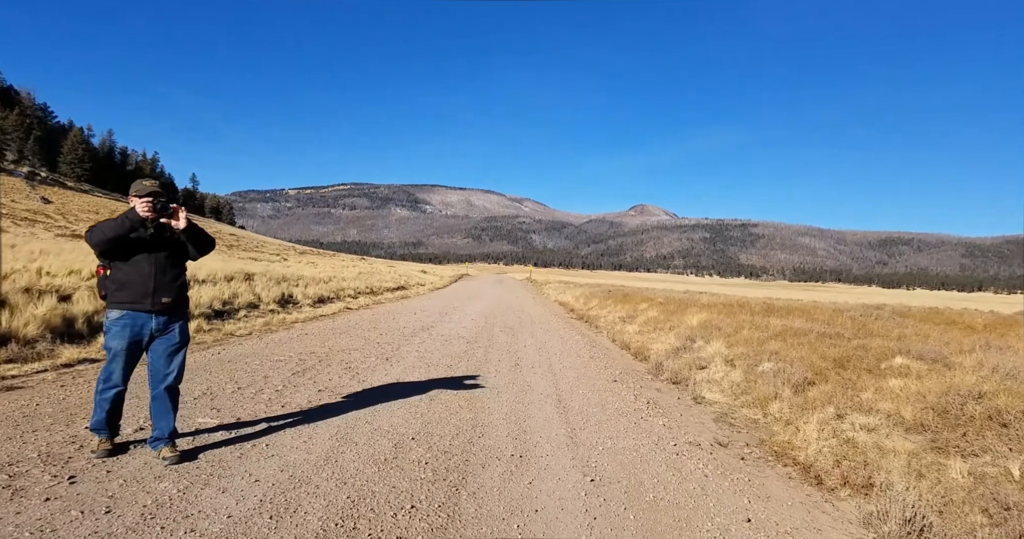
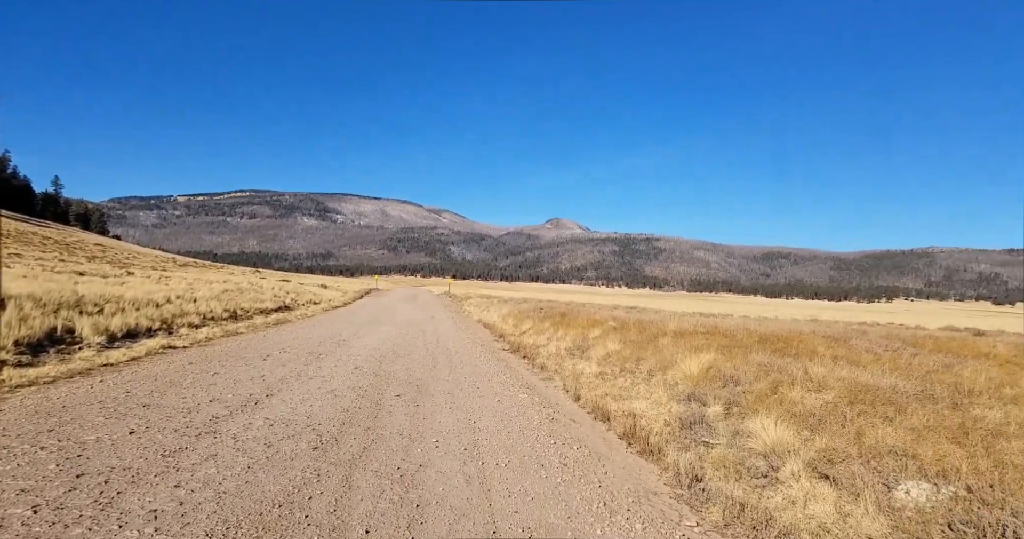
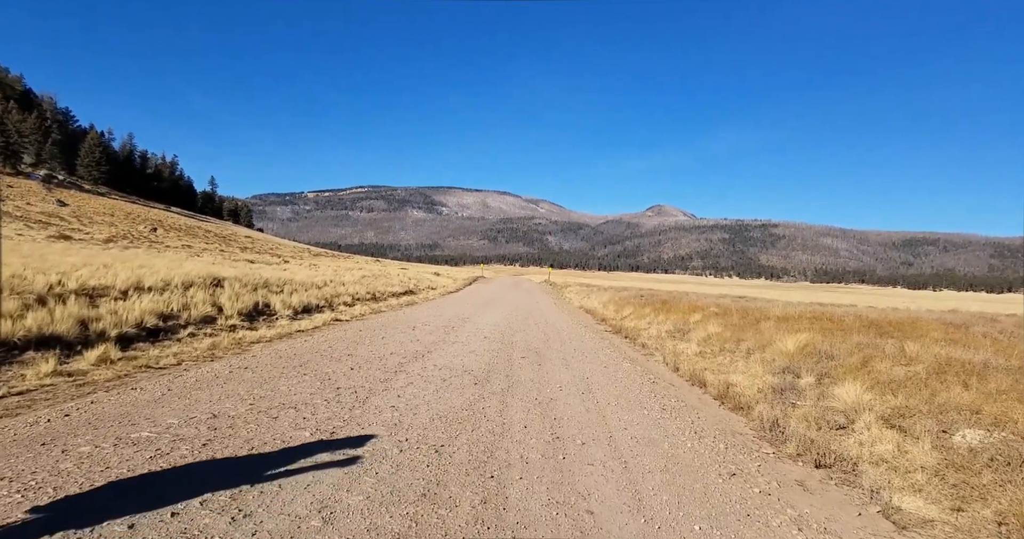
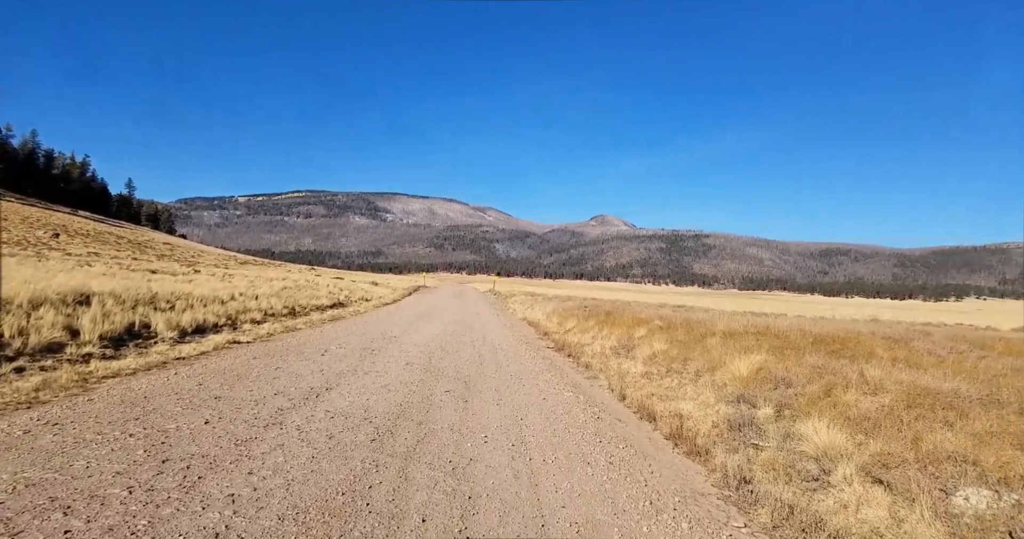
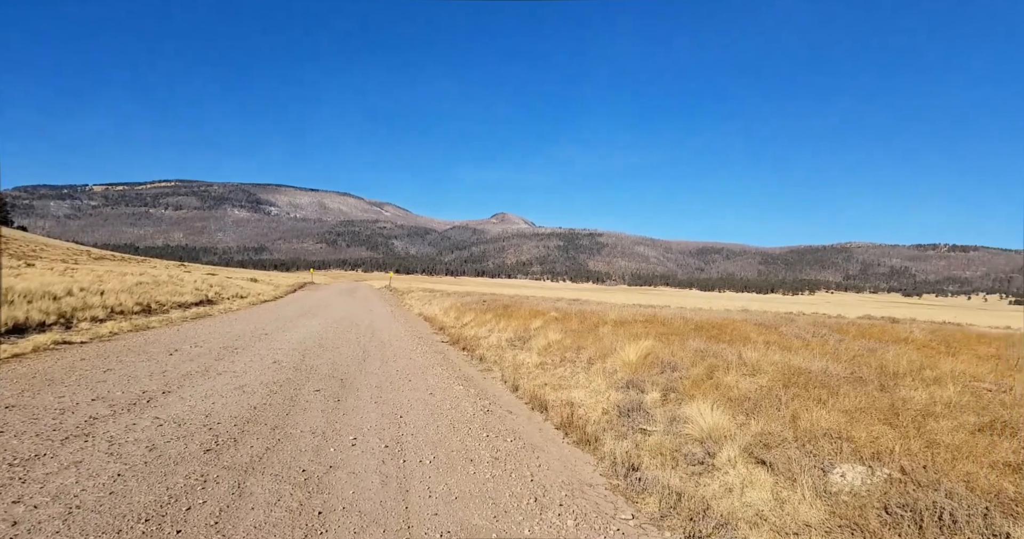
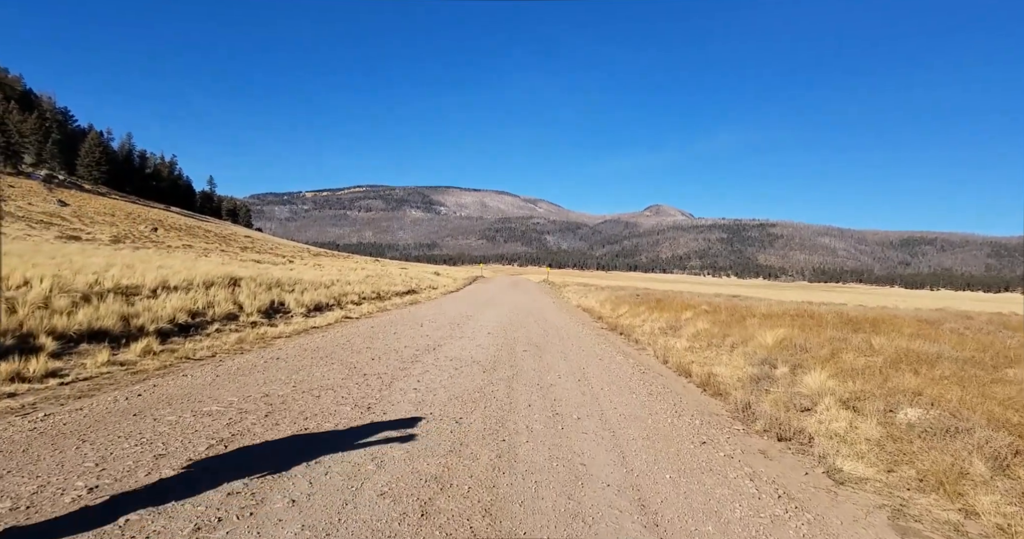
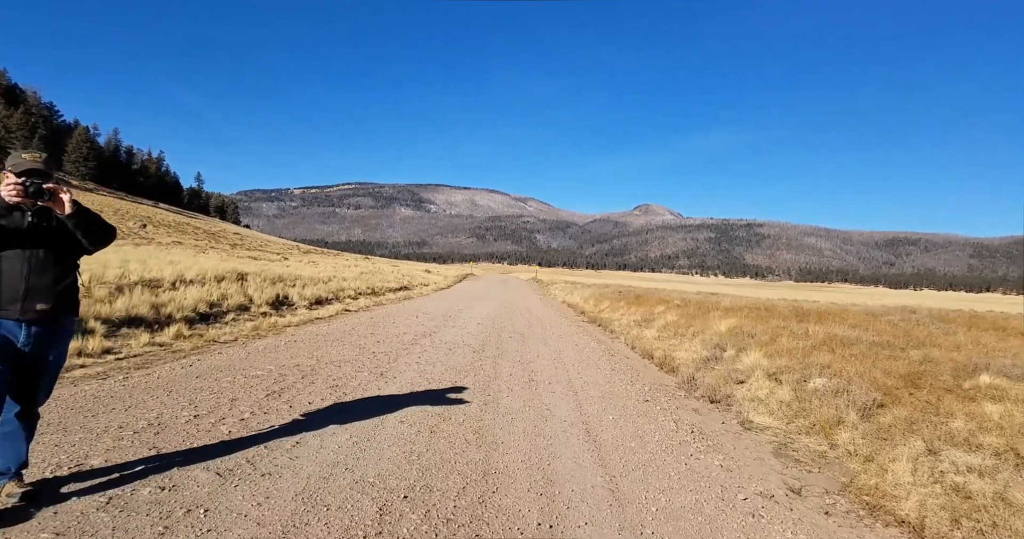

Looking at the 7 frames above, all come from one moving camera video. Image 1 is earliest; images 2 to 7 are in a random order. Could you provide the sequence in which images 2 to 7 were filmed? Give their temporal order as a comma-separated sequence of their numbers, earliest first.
7, 6, 3, 4, 2, 5
